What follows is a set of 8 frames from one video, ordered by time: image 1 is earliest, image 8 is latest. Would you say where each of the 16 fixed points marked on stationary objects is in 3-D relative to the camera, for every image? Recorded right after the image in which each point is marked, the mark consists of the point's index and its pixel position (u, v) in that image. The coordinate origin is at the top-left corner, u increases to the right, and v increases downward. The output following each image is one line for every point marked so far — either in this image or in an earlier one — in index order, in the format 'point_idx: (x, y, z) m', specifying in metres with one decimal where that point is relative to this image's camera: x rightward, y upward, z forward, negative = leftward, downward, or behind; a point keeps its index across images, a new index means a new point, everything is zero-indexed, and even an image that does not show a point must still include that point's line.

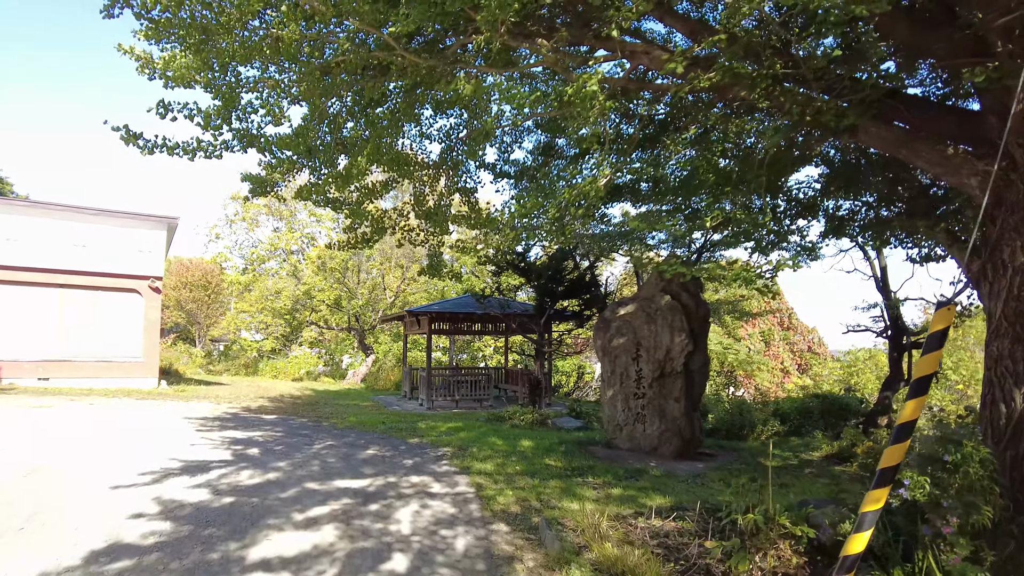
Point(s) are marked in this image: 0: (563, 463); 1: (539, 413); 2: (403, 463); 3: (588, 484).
0: (+0.5, -1.9, +7.7) m
1: (+0.4, -2.0, +11.6) m
2: (-1.1, -1.8, +7.2) m
3: (+0.7, -1.8, +6.6) m
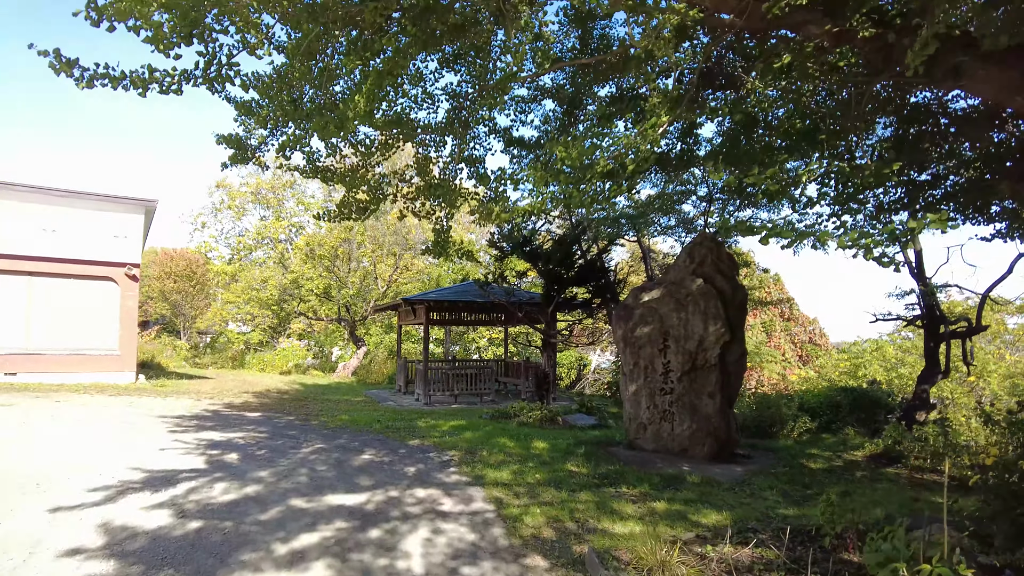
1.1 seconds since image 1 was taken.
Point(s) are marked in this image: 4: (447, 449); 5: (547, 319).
0: (+0.7, -1.7, +6.7) m
1: (+0.5, -1.8, +10.6) m
2: (-0.9, -1.6, +6.2) m
3: (+0.9, -1.6, +5.6) m
4: (-0.7, -1.7, +7.4) m
5: (+0.6, -0.5, +12.4) m
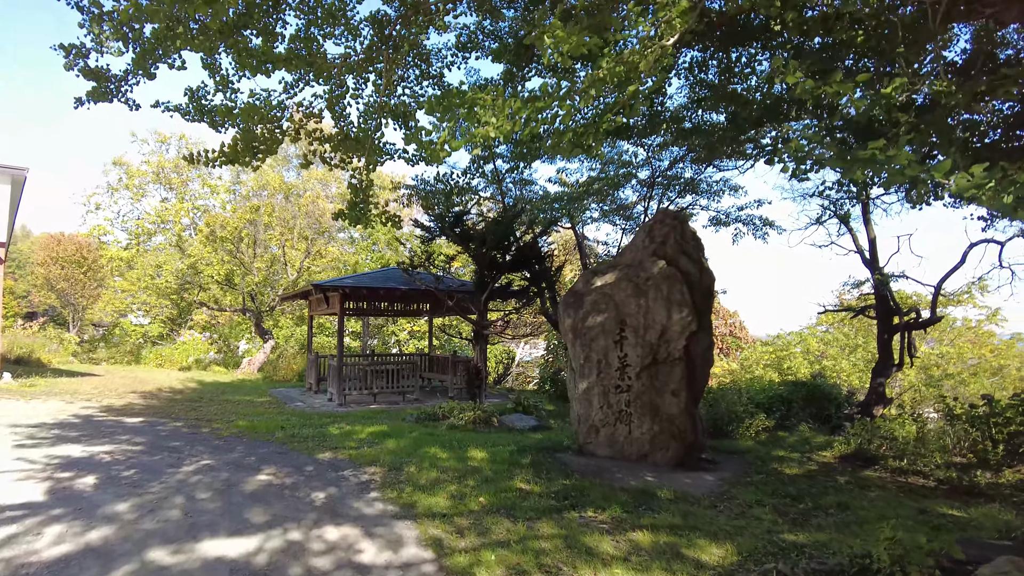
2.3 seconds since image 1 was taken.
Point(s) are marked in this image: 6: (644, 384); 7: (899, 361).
0: (+0.2, -1.5, +5.6) m
1: (-0.4, -1.6, +9.4) m
2: (-1.3, -1.4, +4.9) m
3: (+0.5, -1.5, +4.5) m
4: (-1.2, -1.5, +6.1) m
5: (-0.5, -0.3, +11.2) m
6: (+1.3, -0.9, +7.0) m
7: (+5.6, -1.1, +10.5) m
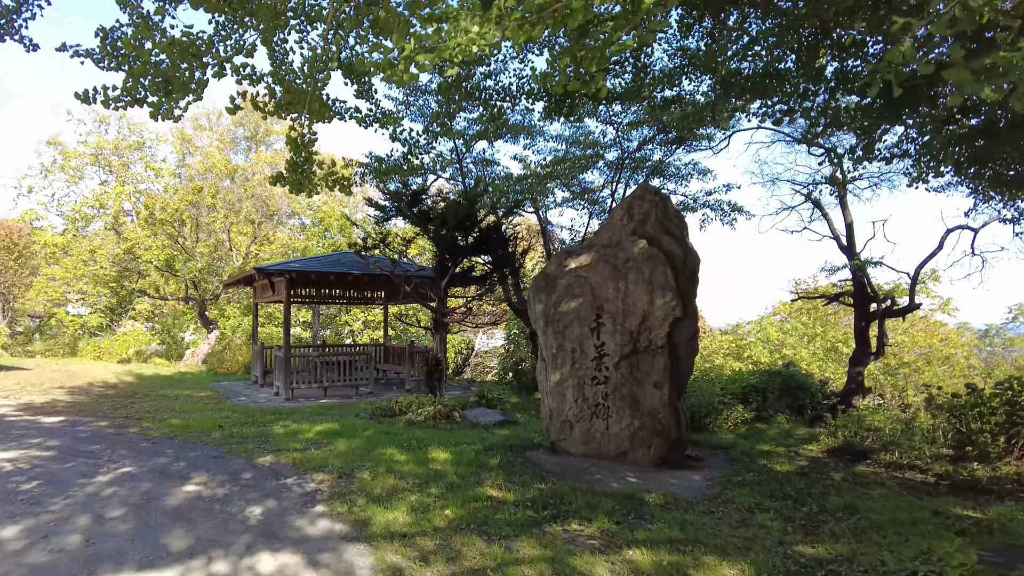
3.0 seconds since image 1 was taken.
0: (0.0, -1.4, +4.9) m
1: (-0.8, -1.4, +8.6) m
2: (-1.5, -1.3, +4.1) m
3: (+0.4, -1.3, +3.8) m
4: (-1.5, -1.3, +5.3) m
5: (-1.1, -0.1, +10.5) m
6: (+1.0, -0.8, +6.4) m
7: (+5.1, -0.9, +10.2) m
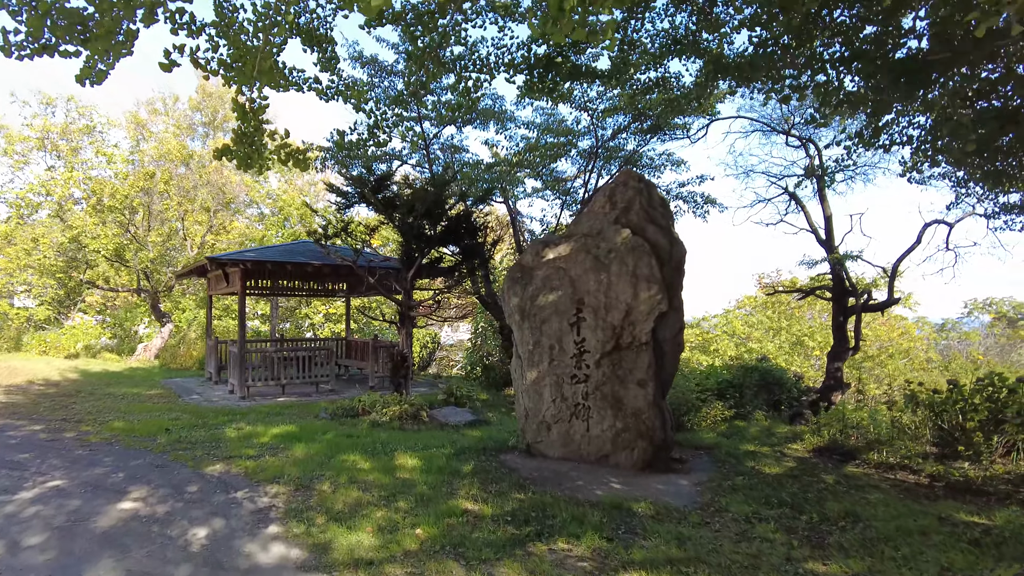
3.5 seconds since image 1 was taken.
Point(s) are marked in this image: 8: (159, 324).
0: (-0.1, -1.3, +4.4) m
1: (-1.2, -1.3, +8.2) m
2: (-1.6, -1.3, +3.6) m
3: (+0.3, -1.3, +3.4) m
4: (-1.6, -1.3, +4.8) m
5: (-1.5, 0.0, +9.9) m
6: (+0.8, -0.7, +6.0) m
7: (+4.7, -0.8, +10.0) m
8: (-9.3, -0.9, +19.1) m
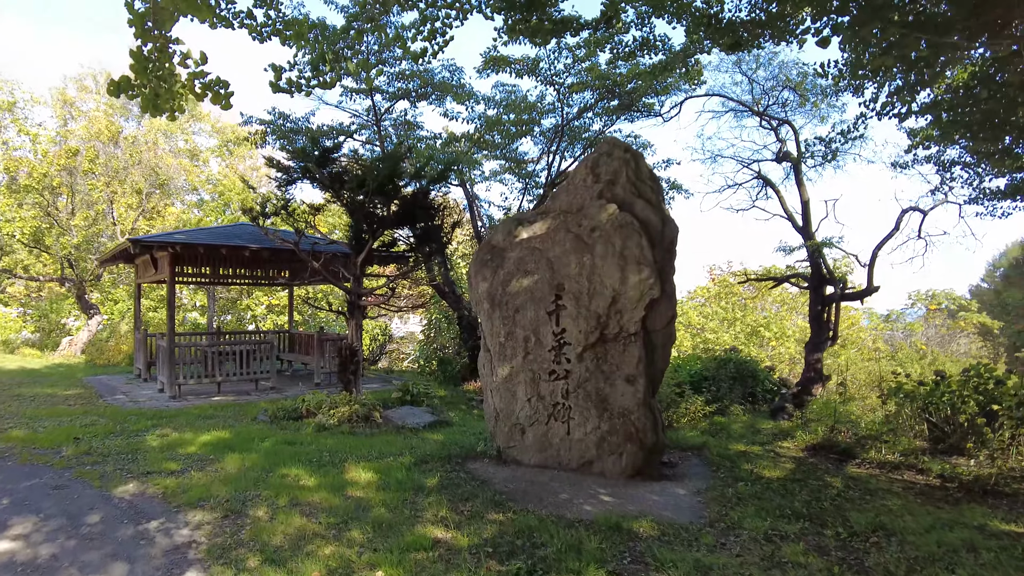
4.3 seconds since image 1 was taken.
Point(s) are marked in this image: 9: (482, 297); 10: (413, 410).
0: (-0.2, -1.2, +3.7) m
1: (-1.5, -1.2, +7.3) m
2: (-1.6, -1.2, +2.7) m
3: (+0.2, -1.2, +2.6) m
4: (-1.7, -1.2, +3.9) m
5: (-2.0, +0.2, +9.0) m
6: (+0.5, -0.6, +5.2) m
7: (+4.2, -0.6, +9.5) m
8: (-10.5, -0.7, +17.6) m
9: (-0.2, -0.1, +5.6) m
10: (-1.0, -1.3, +7.5) m
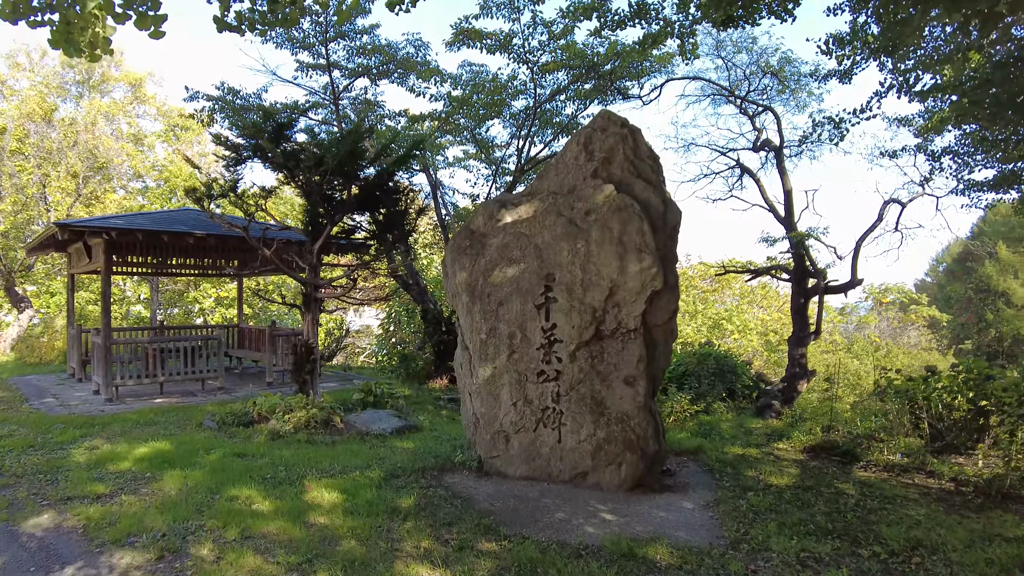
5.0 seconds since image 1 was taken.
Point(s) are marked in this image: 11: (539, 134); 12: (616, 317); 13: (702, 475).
0: (-0.2, -1.2, +3.1) m
1: (-1.7, -1.1, +6.6) m
2: (-1.6, -1.1, +2.0) m
3: (+0.3, -1.2, +2.1) m
4: (-1.7, -1.1, +3.2) m
5: (-2.3, +0.3, +8.3) m
6: (+0.4, -0.5, +4.7) m
7: (+3.8, -0.5, +9.1) m
8: (-11.3, -0.5, +16.3) m
9: (-0.3, 0.0, +5.0) m
10: (-1.3, -1.2, +6.8) m
11: (+0.4, +2.4, +11.1) m
12: (+0.7, -0.2, +4.6) m
13: (+1.3, -1.3, +5.1) m
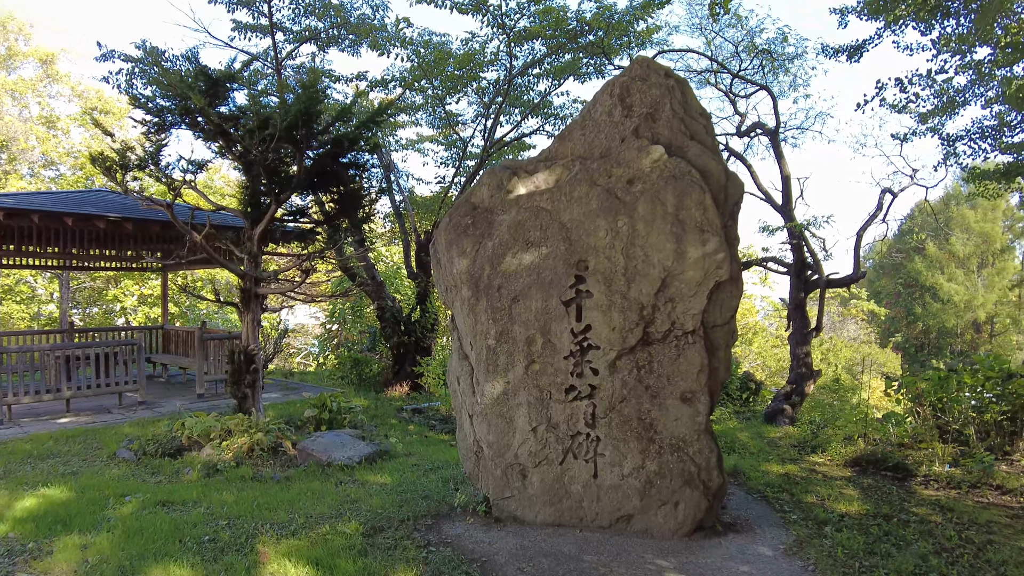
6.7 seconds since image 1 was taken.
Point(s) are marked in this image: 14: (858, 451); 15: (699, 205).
0: (0.0, -1.2, +1.9) m
1: (-1.8, -1.0, +5.3) m
2: (-1.2, -1.1, +0.8) m
3: (+0.7, -1.1, +1.0) m
4: (-1.5, -1.1, +2.0) m
5: (-2.5, +0.3, +7.0) m
6: (+0.6, -0.5, +3.6) m
7: (+3.6, -0.4, +8.4) m
8: (-12.2, -0.5, +14.2) m
9: (-0.3, 0.0, +3.9) m
10: (-1.3, -1.1, +5.6) m
11: (-0.1, +2.4, +10.0) m
12: (+0.8, -0.1, +3.6) m
13: (+1.4, -1.3, +4.1) m
14: (+2.7, -1.3, +5.7) m
15: (+0.9, +0.4, +3.6) m
